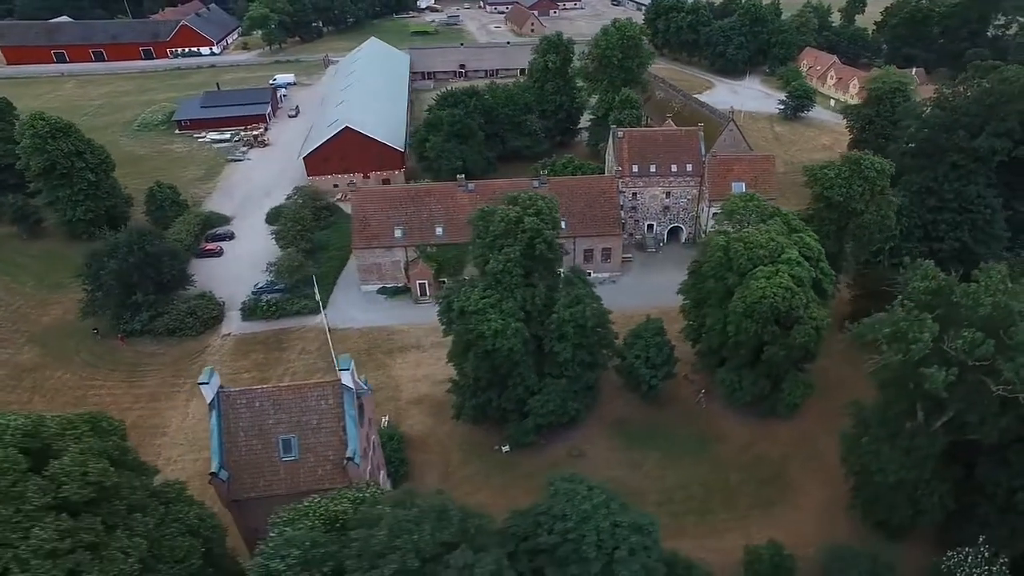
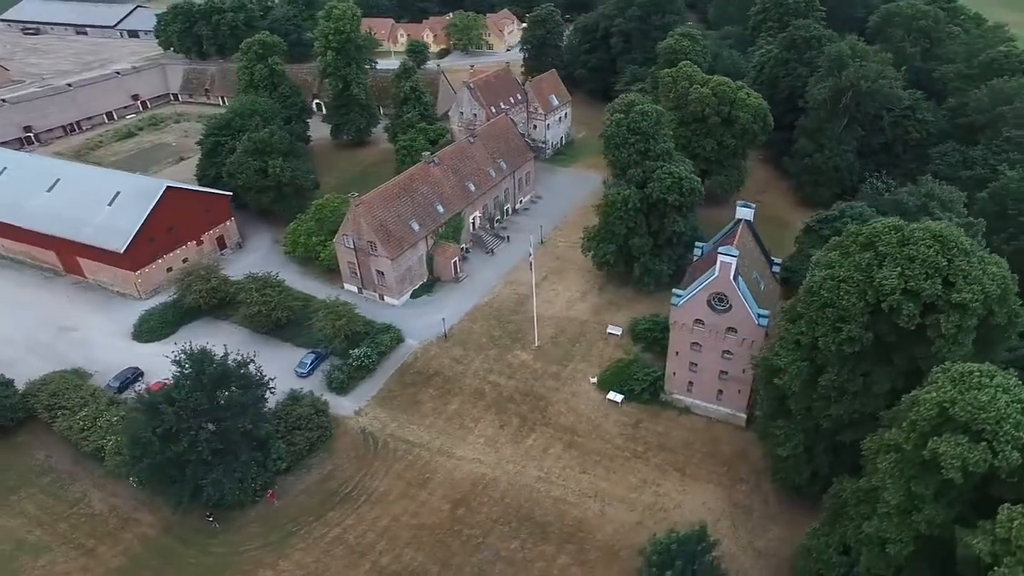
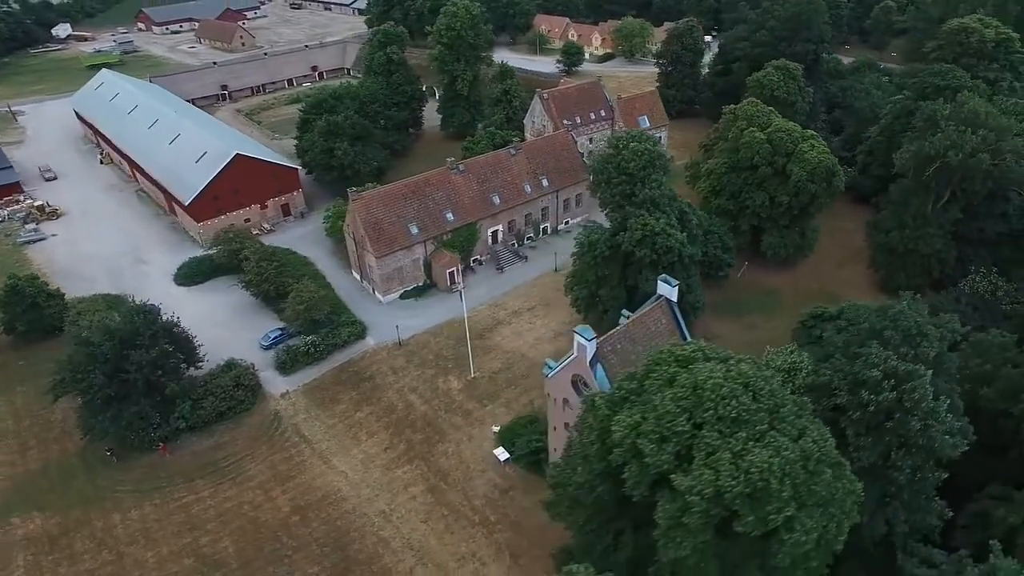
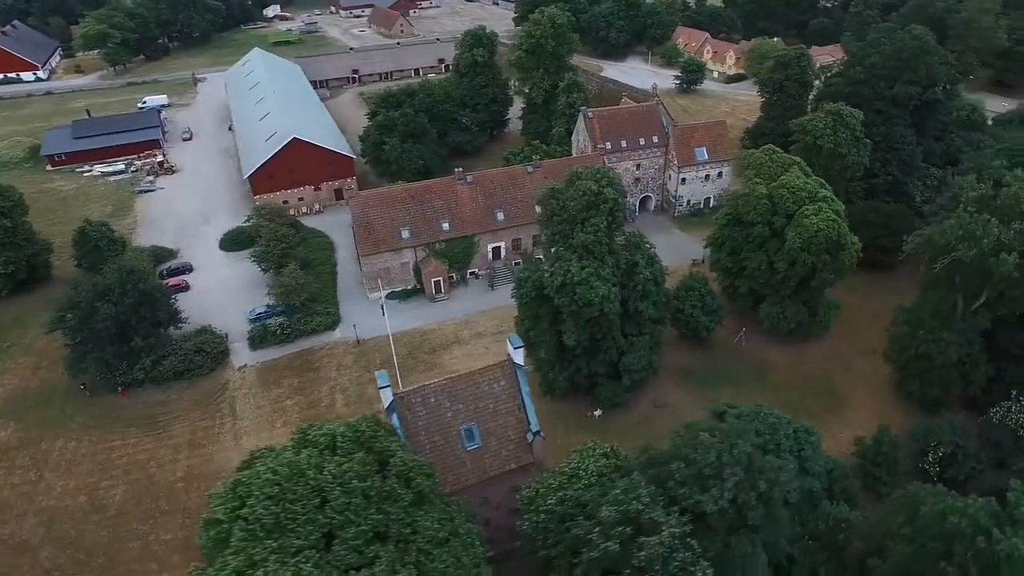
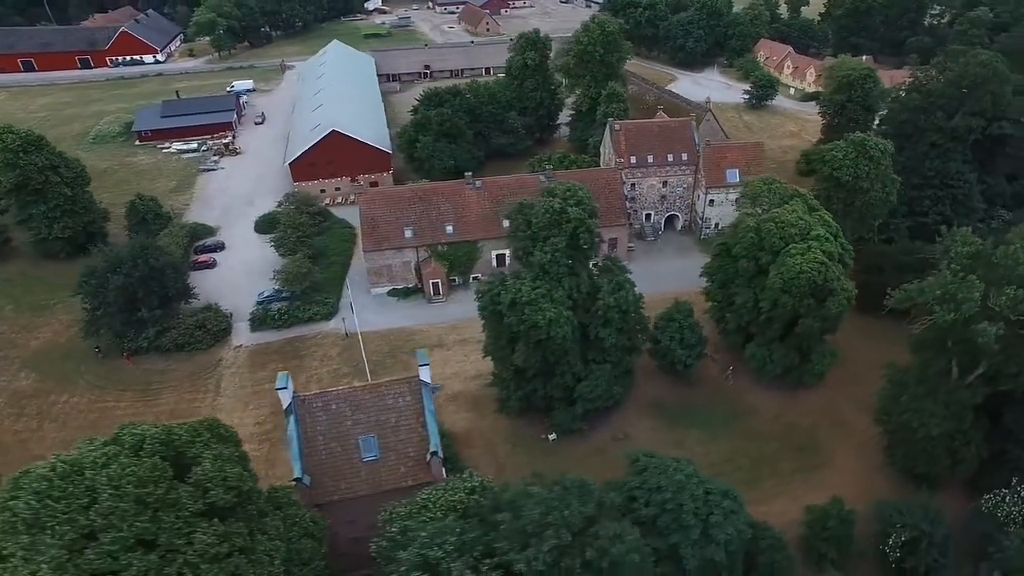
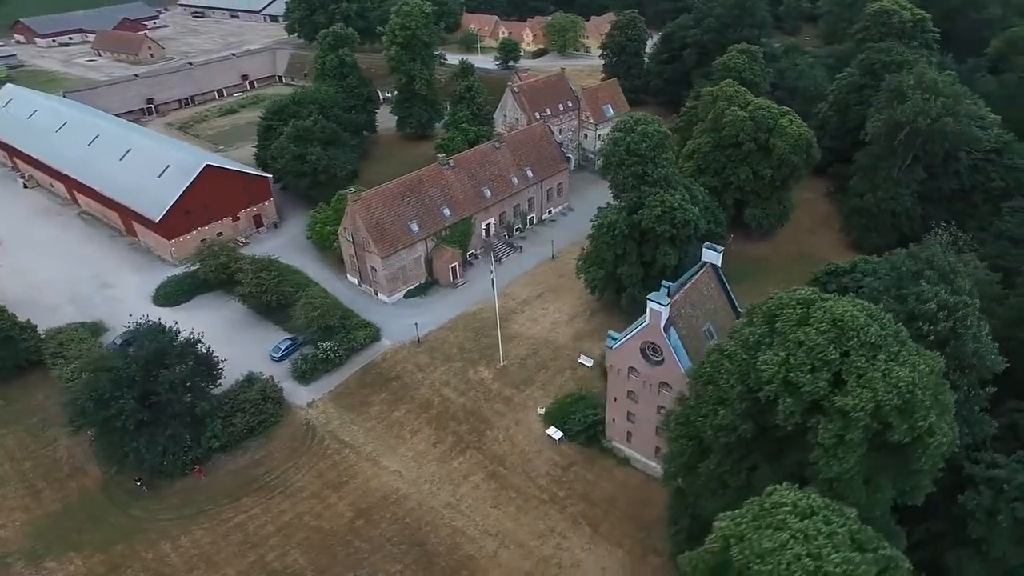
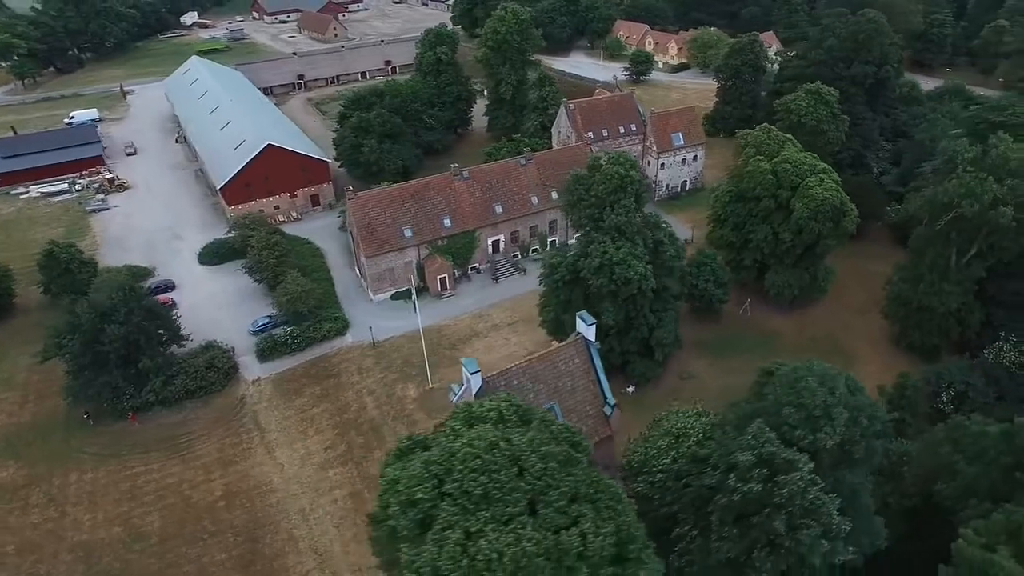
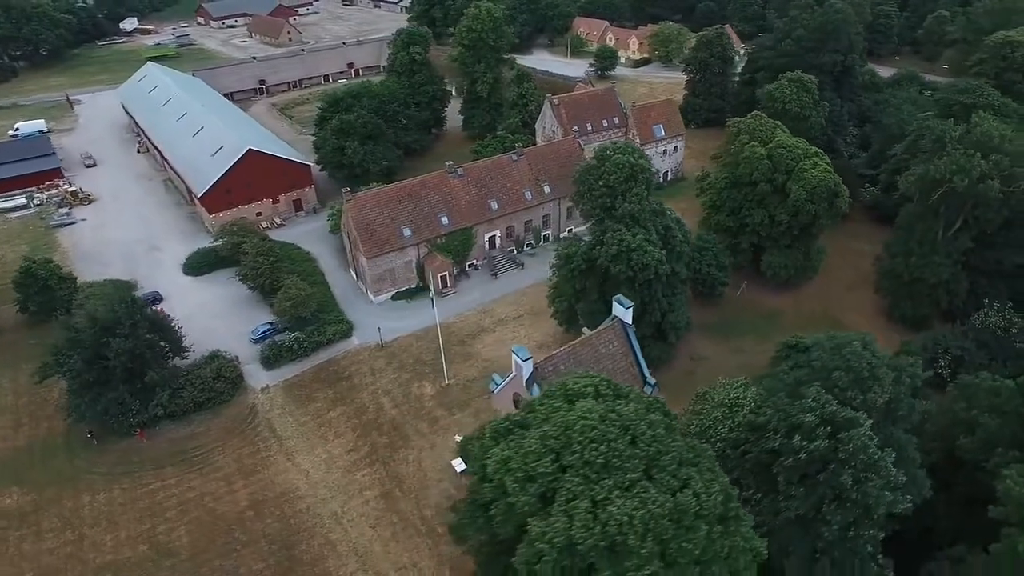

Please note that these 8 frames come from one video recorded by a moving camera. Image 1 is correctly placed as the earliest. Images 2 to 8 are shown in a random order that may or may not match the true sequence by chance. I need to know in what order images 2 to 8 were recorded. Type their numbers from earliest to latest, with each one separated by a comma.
5, 4, 7, 8, 3, 6, 2
